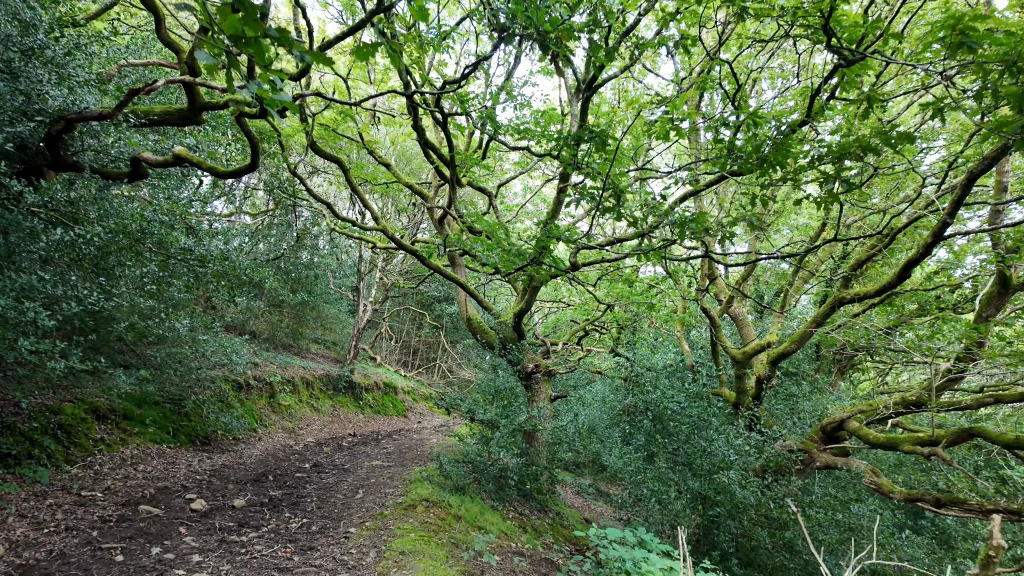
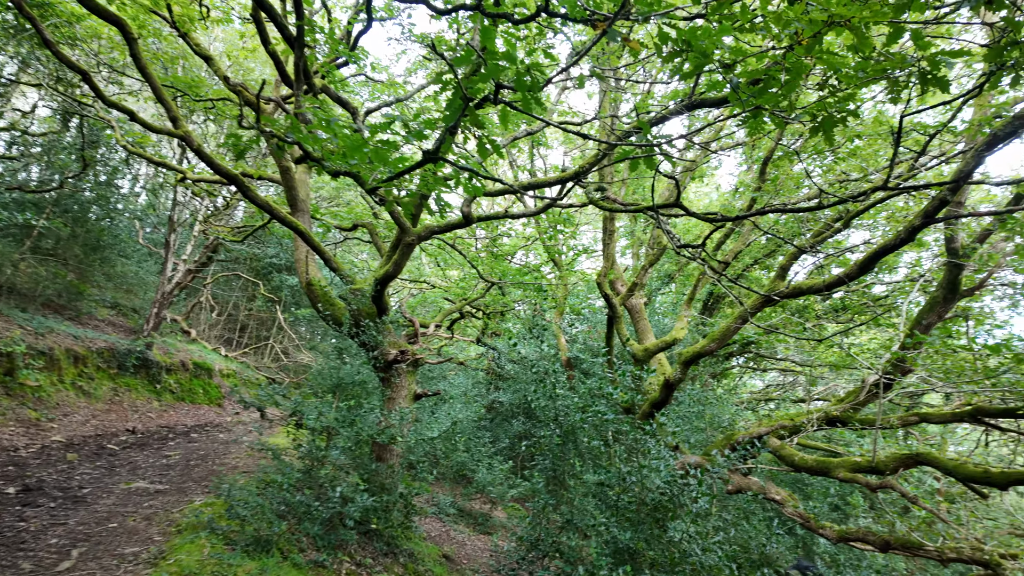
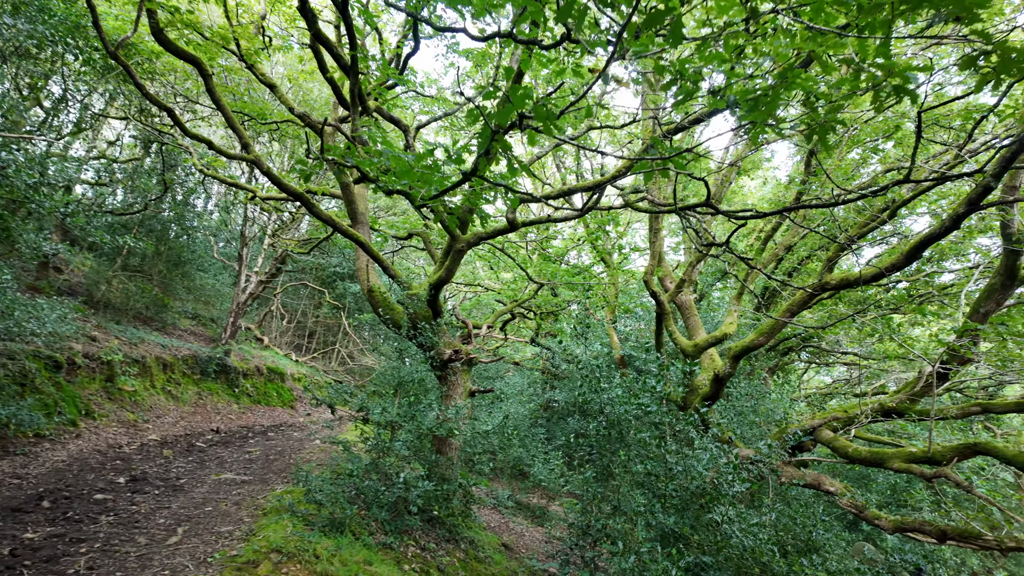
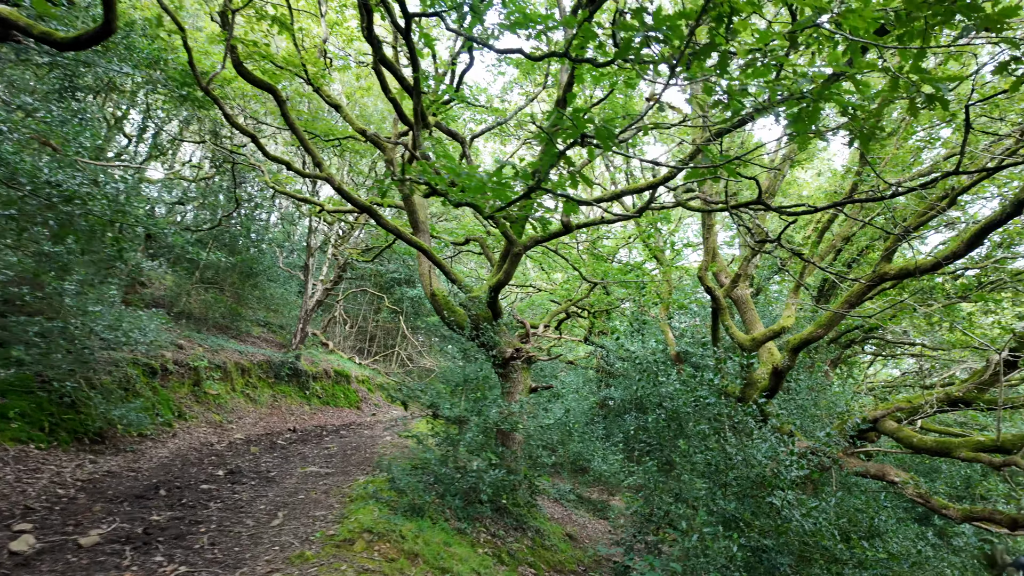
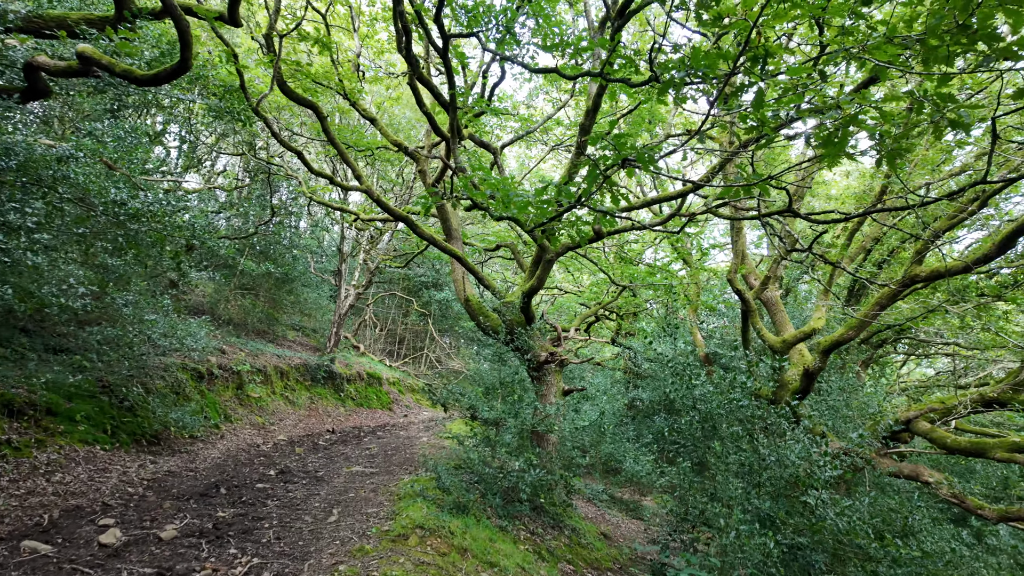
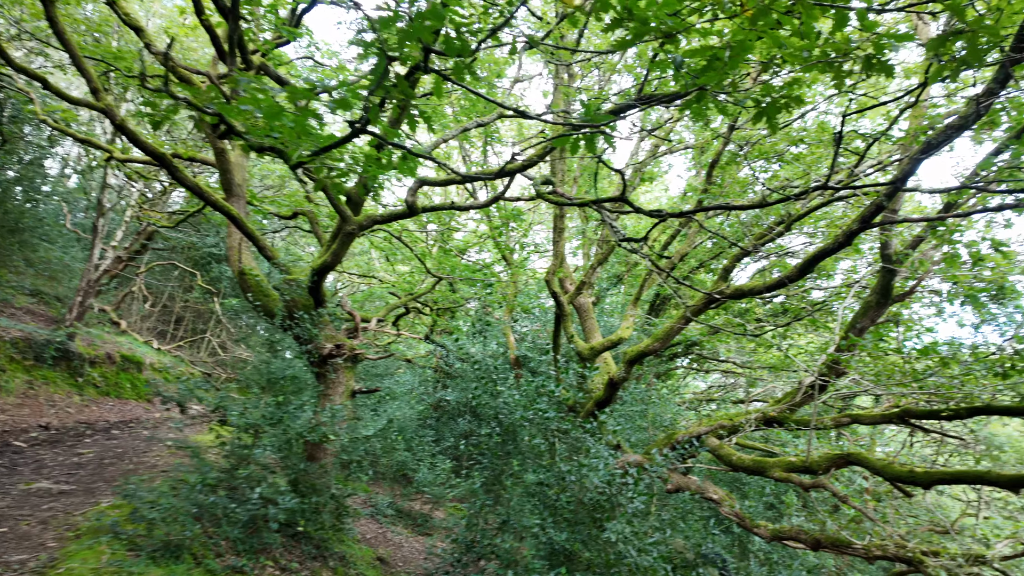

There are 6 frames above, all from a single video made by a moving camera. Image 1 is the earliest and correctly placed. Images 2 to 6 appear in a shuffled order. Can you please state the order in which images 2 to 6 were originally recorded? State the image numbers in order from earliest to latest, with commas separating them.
5, 4, 3, 2, 6
